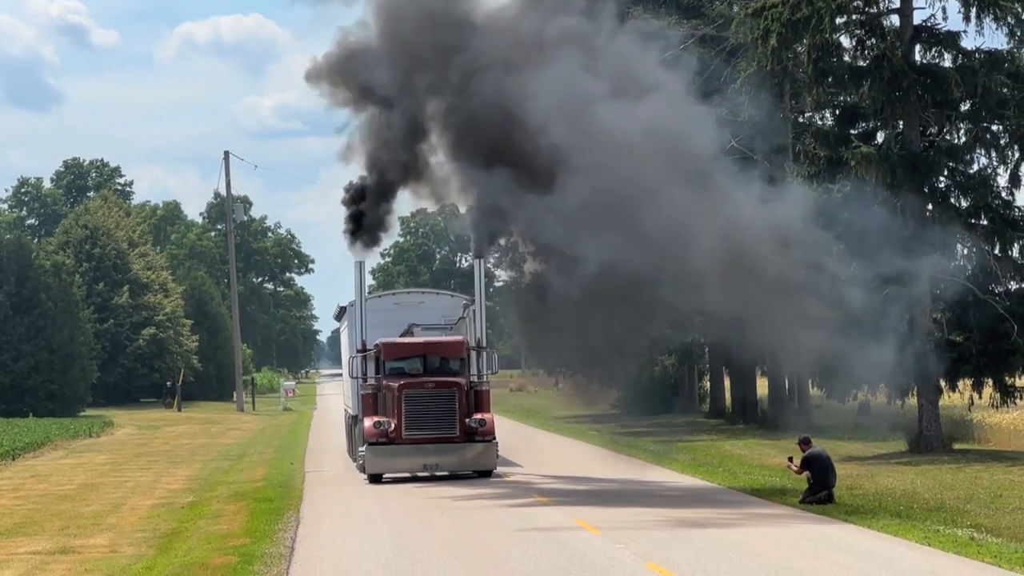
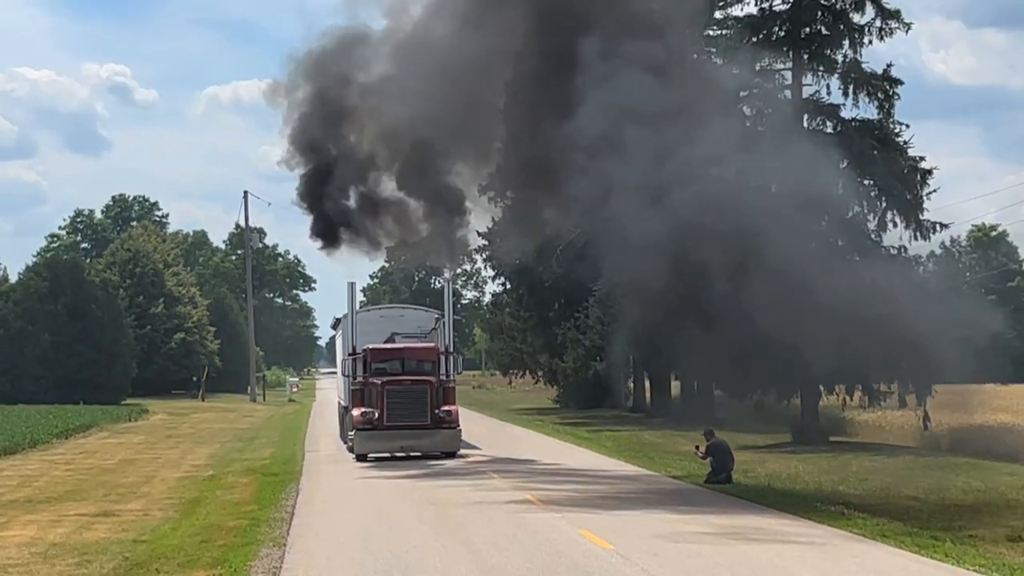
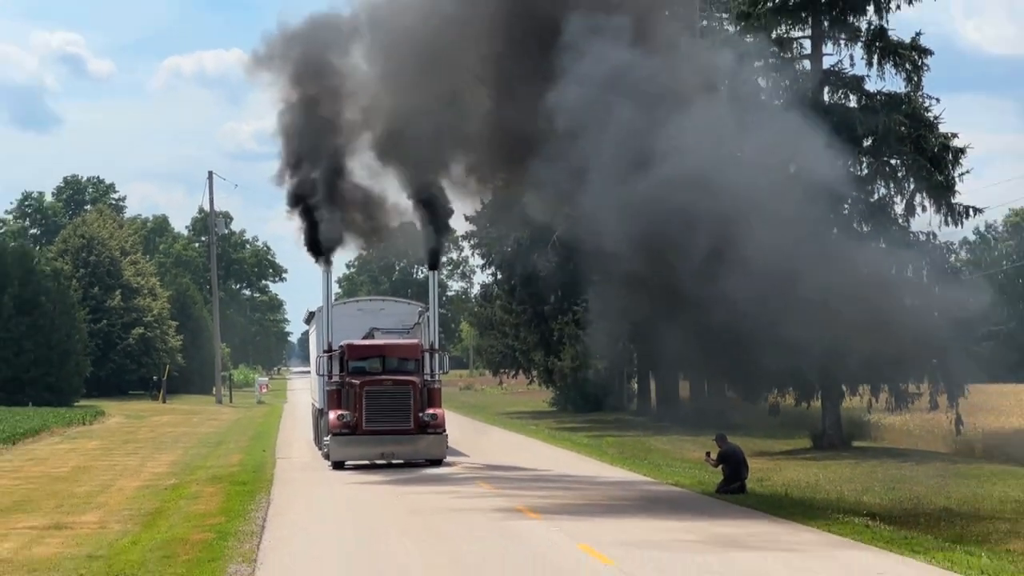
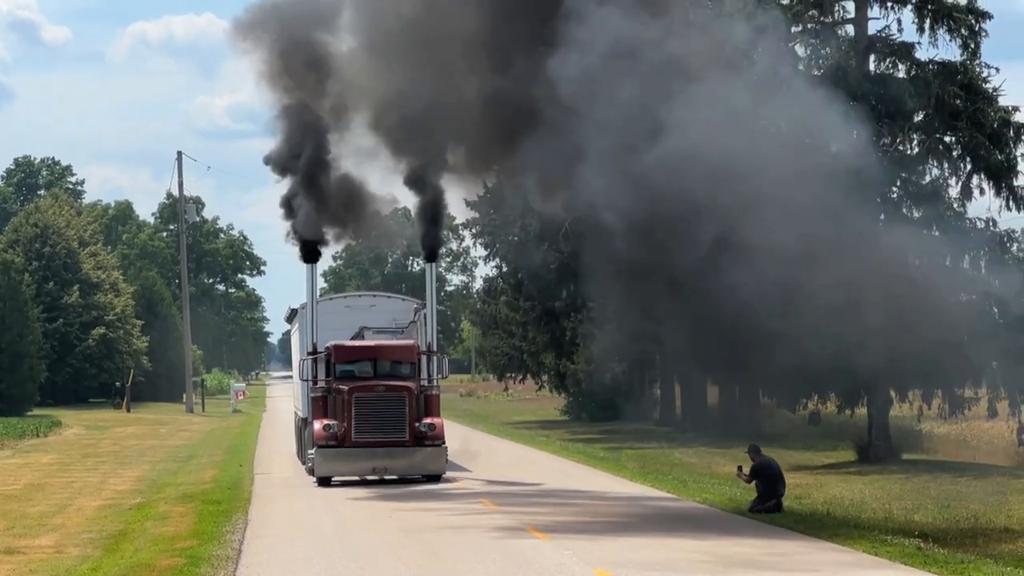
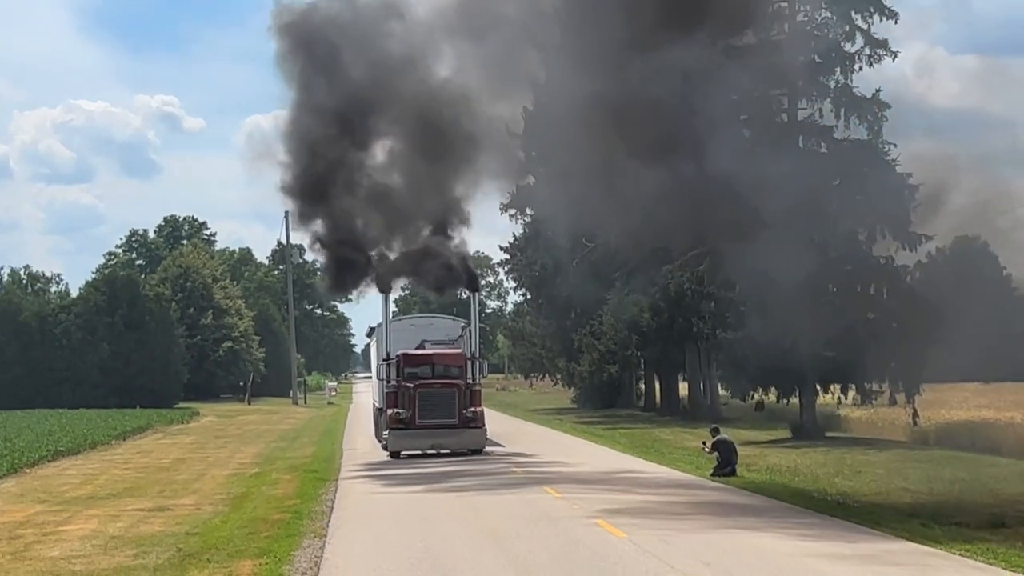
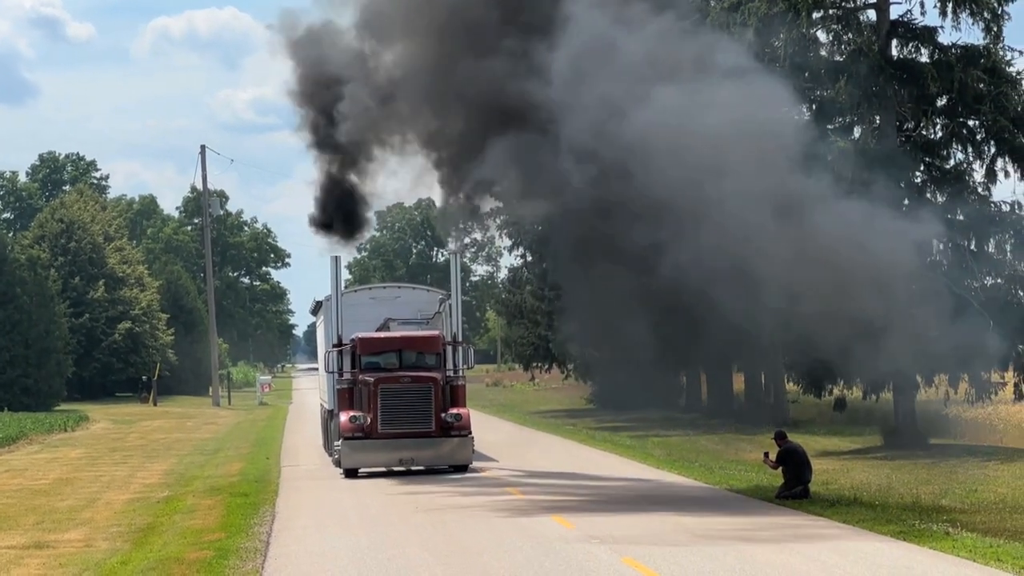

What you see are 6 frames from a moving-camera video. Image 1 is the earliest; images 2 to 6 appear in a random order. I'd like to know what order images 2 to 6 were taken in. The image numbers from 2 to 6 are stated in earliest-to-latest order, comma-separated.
6, 4, 3, 2, 5
